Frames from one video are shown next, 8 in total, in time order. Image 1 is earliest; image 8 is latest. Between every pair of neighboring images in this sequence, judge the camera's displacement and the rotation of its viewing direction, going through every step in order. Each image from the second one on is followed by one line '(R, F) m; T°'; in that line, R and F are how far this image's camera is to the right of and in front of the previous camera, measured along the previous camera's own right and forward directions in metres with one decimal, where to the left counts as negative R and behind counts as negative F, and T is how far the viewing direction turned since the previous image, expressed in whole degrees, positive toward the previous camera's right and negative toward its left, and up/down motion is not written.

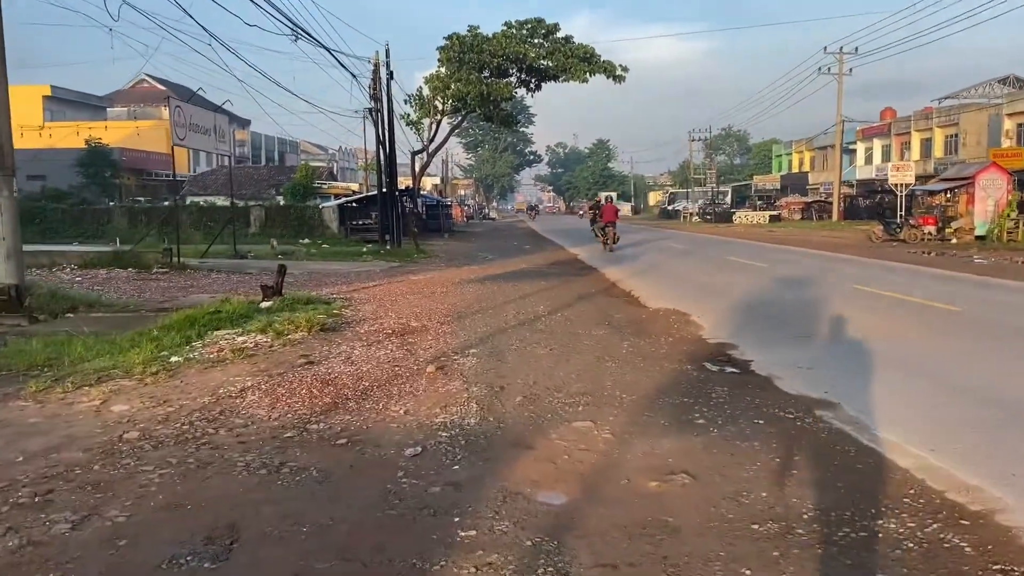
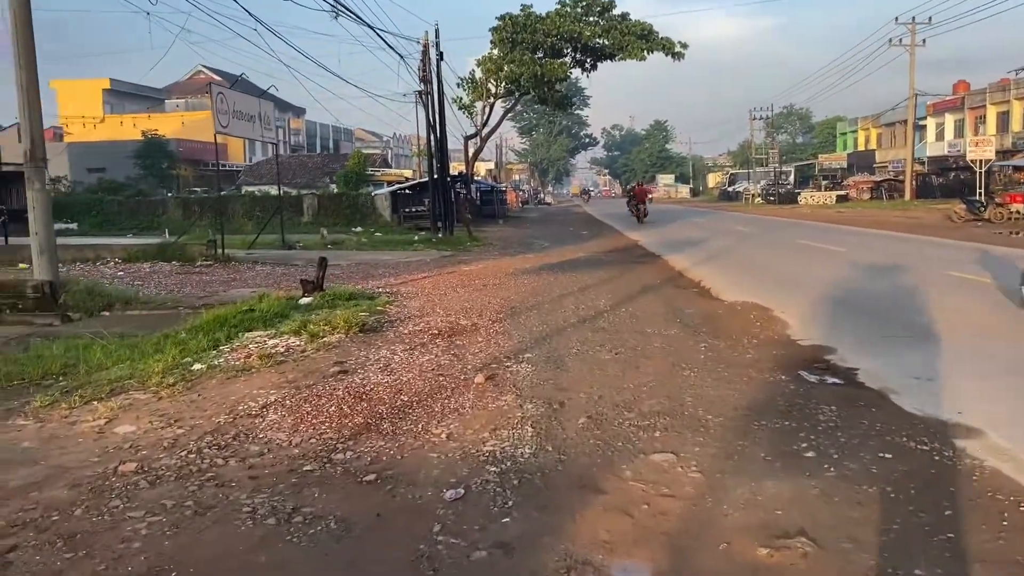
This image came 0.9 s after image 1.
(0.0, +1.1) m; -4°
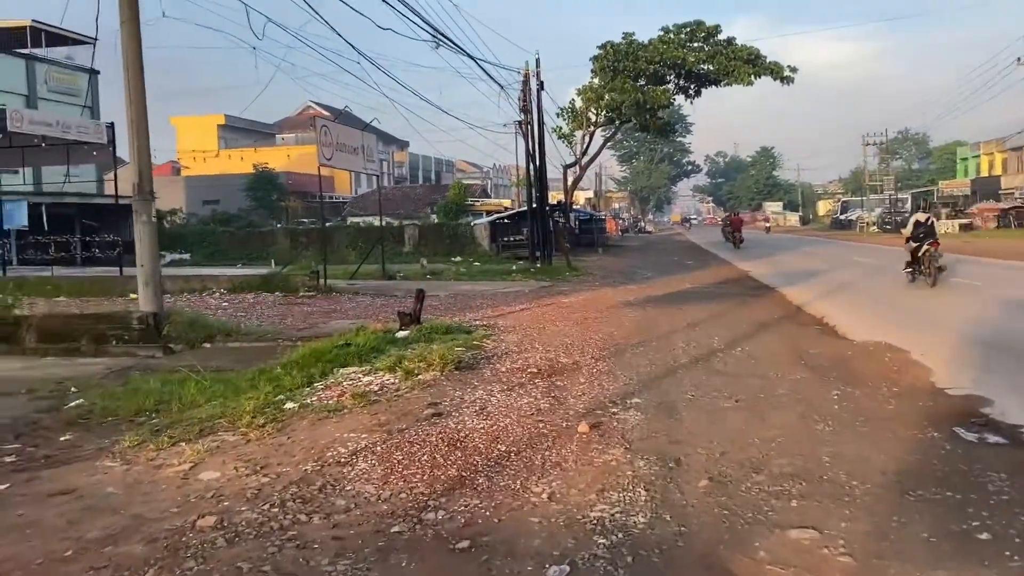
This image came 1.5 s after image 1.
(-0.1, +0.6) m; -6°
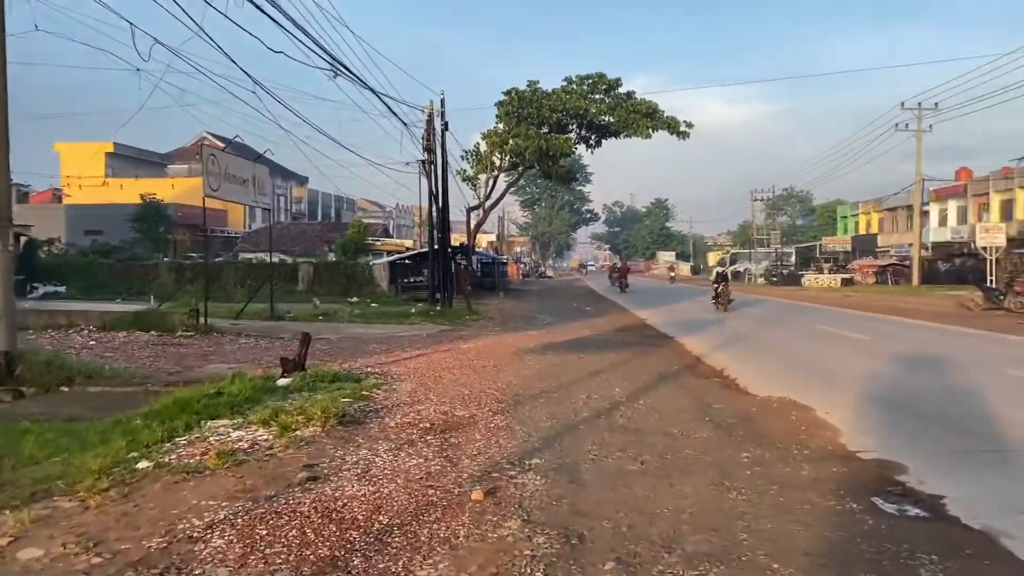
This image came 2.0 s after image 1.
(+0.1, +0.6) m; +7°
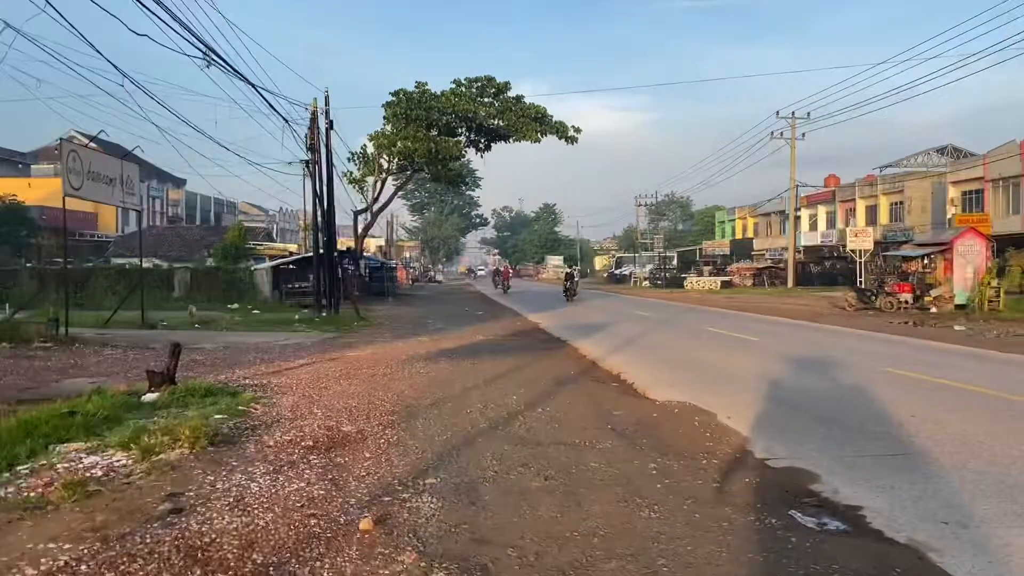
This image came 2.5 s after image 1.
(0.0, +0.5) m; +7°
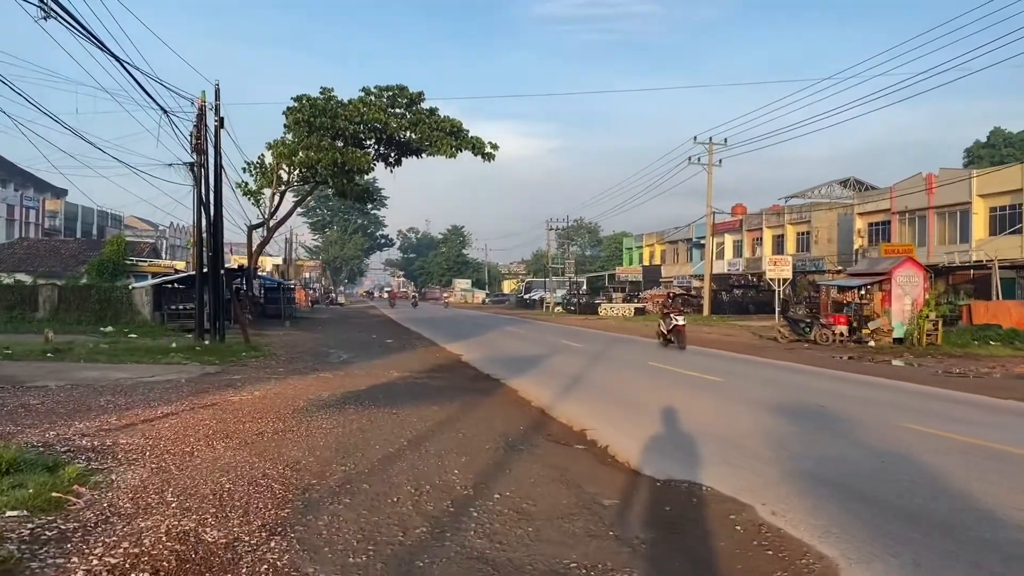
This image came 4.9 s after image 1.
(-0.3, +2.6) m; +6°
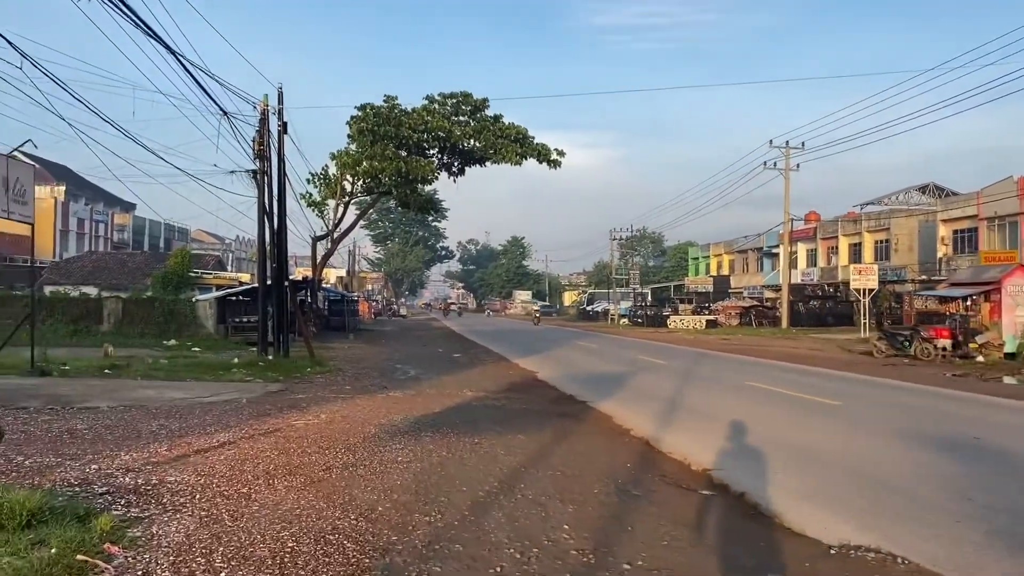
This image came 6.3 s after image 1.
(-0.4, +1.4) m; -4°
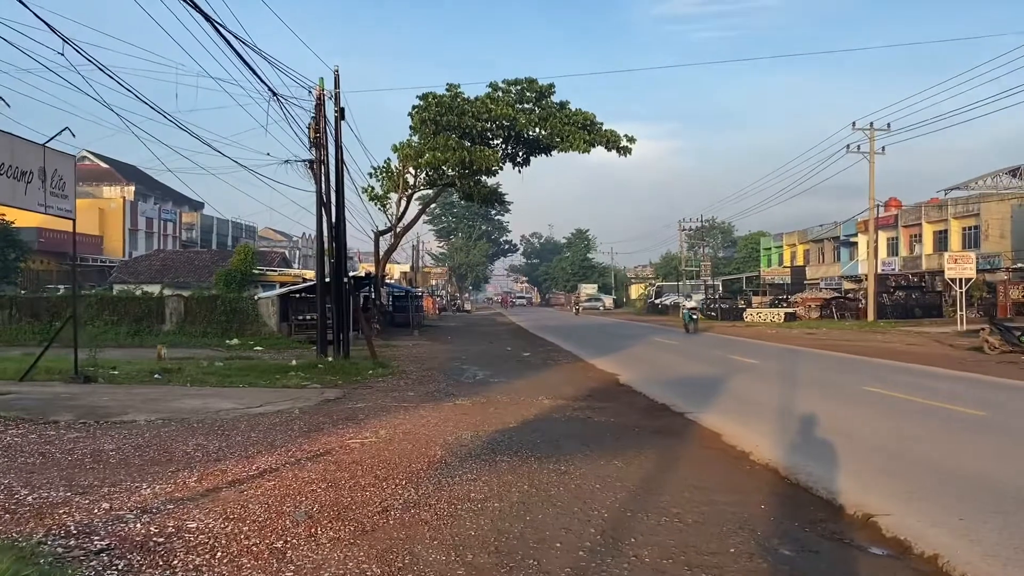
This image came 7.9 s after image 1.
(-0.3, +1.6) m; -4°
